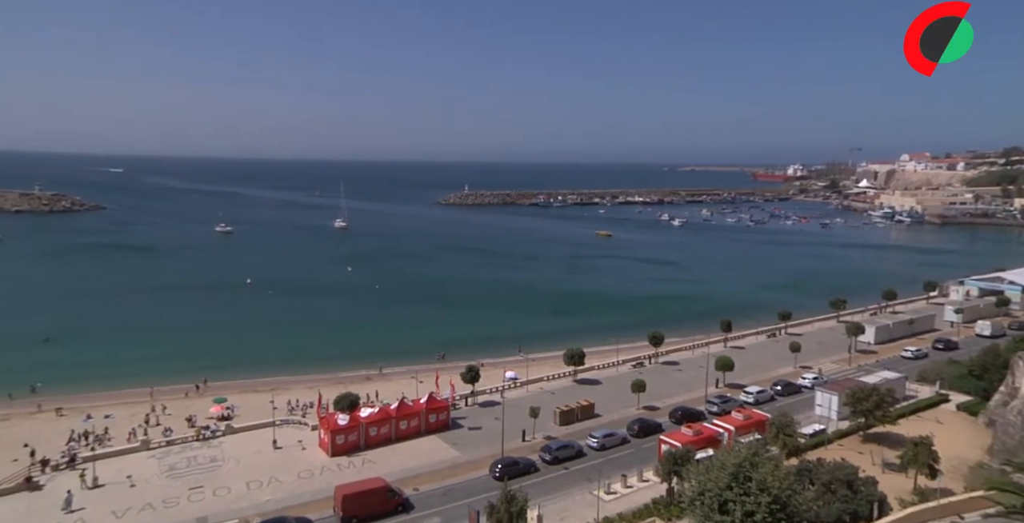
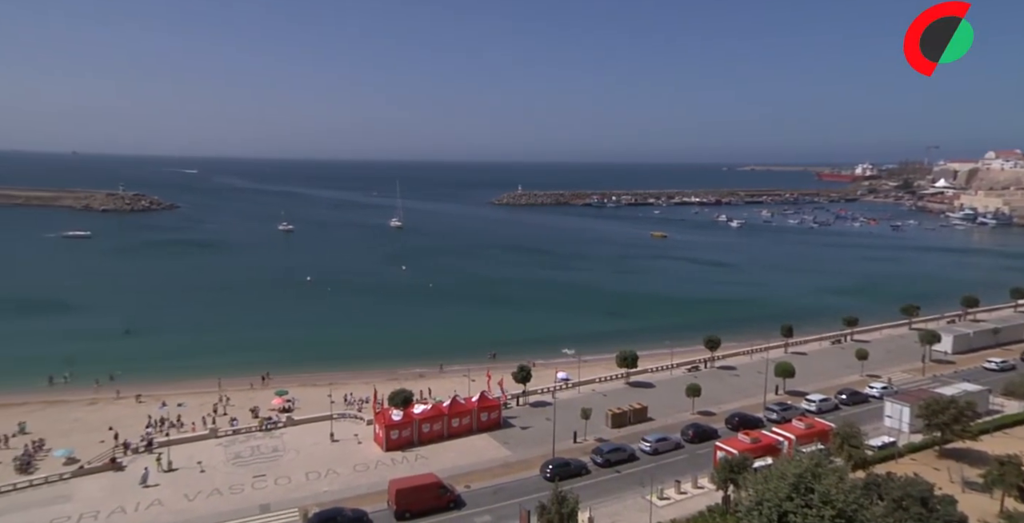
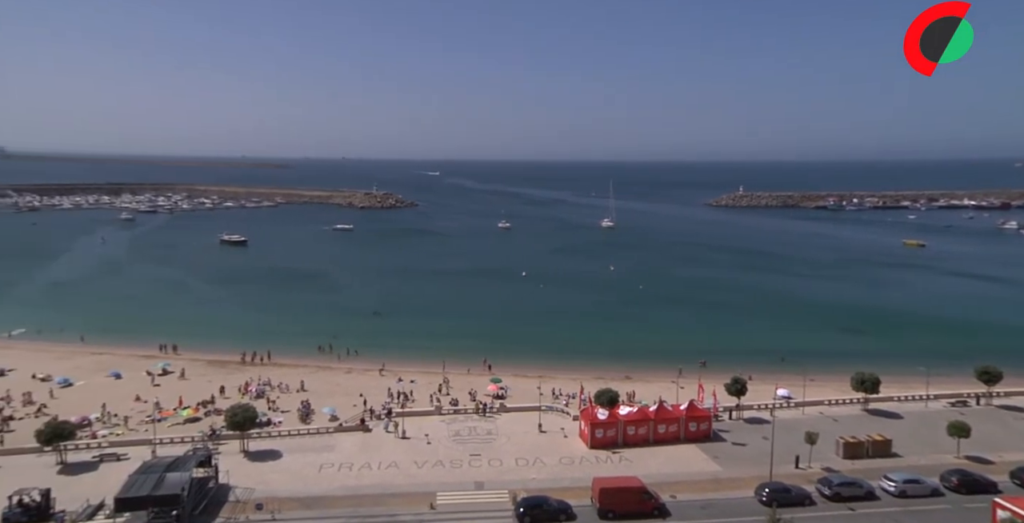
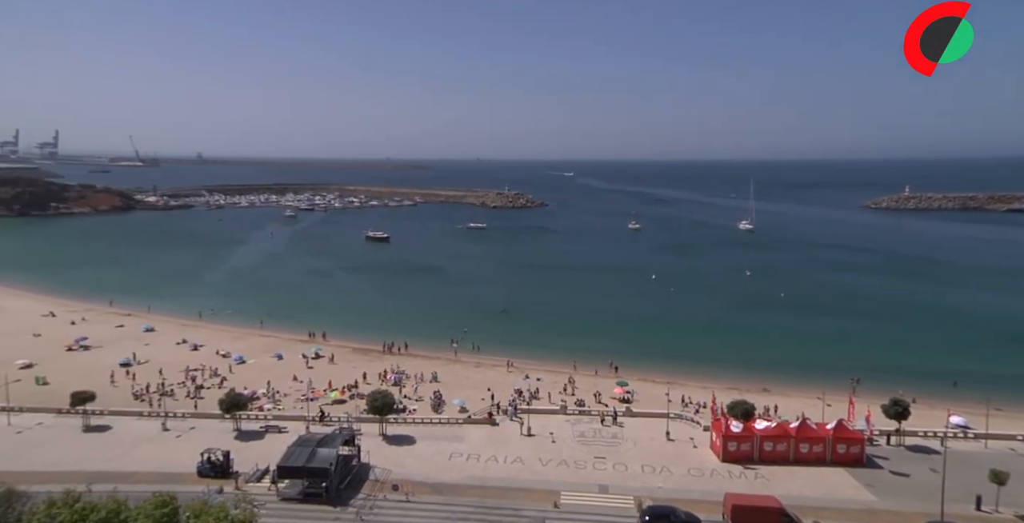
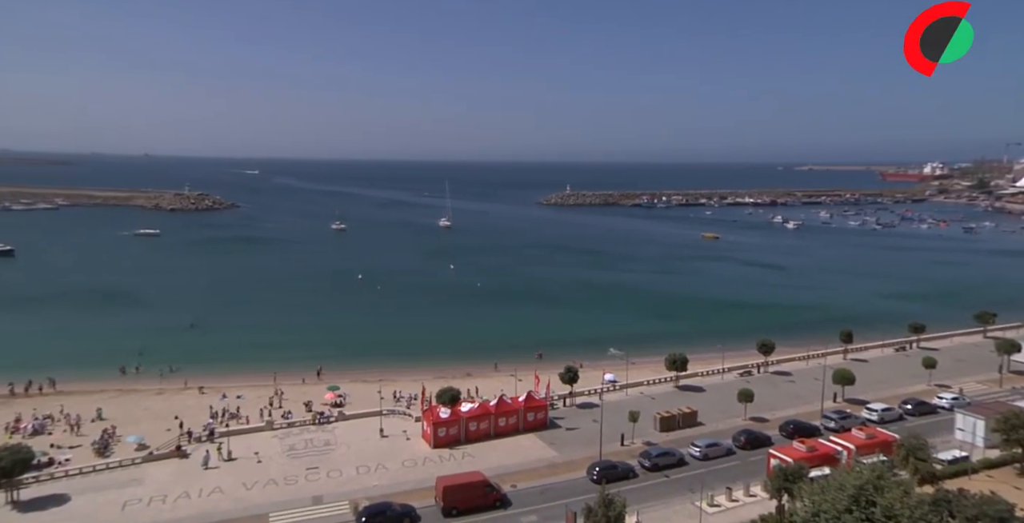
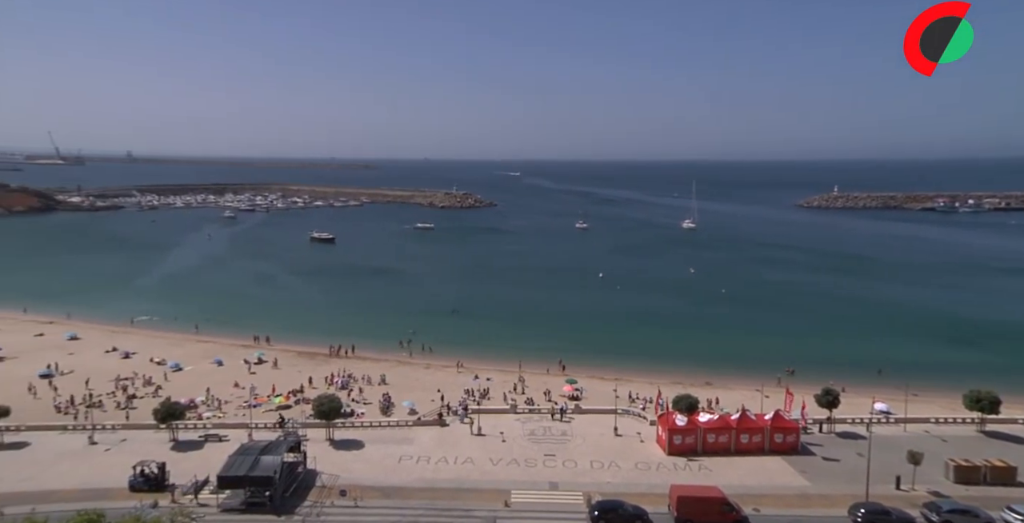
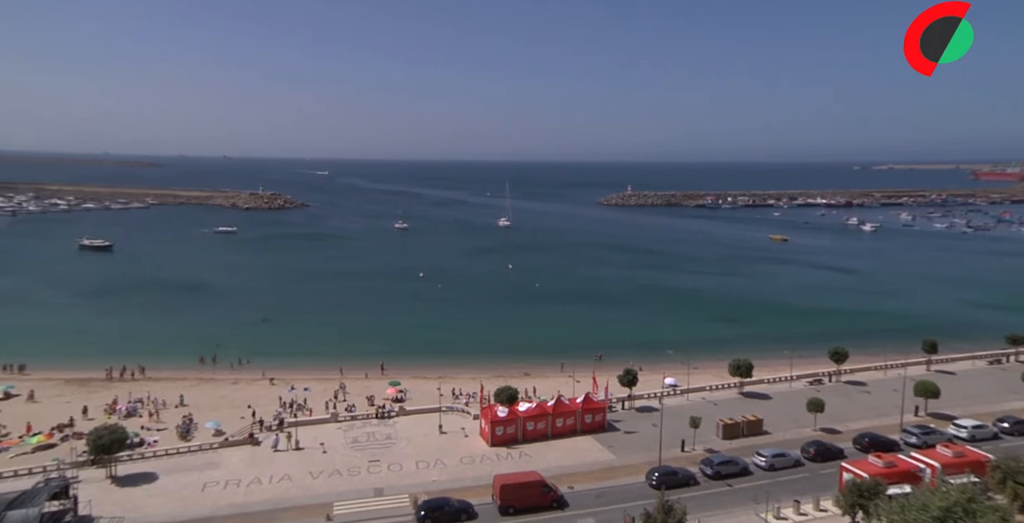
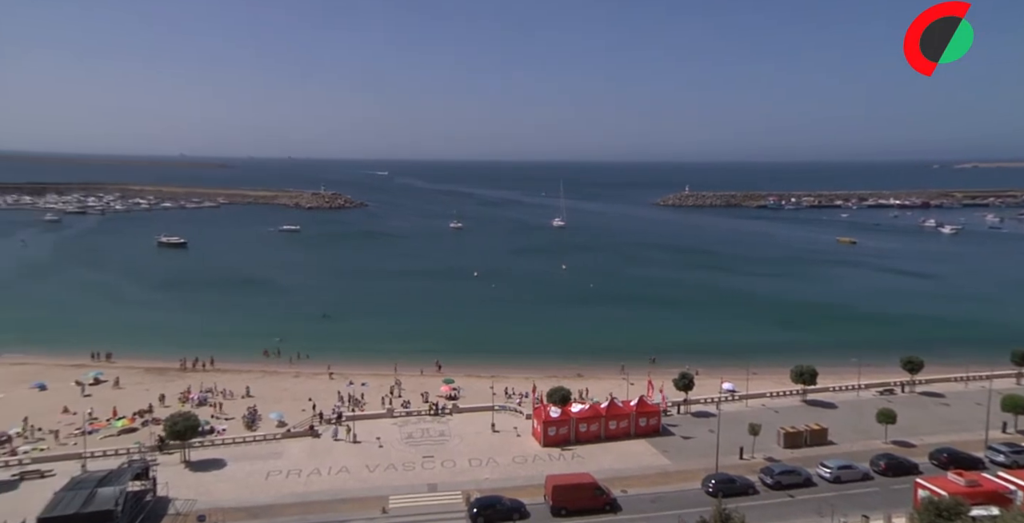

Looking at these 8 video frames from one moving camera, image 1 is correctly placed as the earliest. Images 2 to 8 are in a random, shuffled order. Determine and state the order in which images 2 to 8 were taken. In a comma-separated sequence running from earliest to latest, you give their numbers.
2, 5, 7, 8, 3, 6, 4
